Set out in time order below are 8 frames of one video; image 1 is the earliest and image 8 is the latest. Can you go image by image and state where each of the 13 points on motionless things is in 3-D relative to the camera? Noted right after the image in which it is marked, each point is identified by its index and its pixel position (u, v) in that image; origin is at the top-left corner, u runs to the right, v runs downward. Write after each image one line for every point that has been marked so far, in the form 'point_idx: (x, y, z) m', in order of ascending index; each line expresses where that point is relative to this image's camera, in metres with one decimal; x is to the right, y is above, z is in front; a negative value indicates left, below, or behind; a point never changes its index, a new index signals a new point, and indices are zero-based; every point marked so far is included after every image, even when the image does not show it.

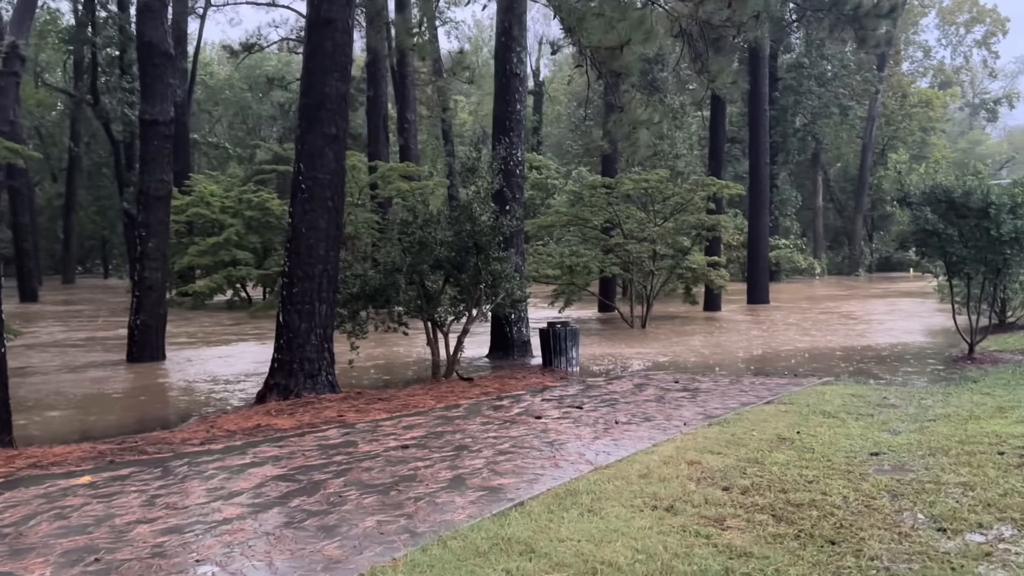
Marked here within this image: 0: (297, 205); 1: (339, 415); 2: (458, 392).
0: (-2.2, +0.9, +9.1) m
1: (-1.5, -1.1, +7.9) m
2: (-0.6, -1.1, +9.5) m
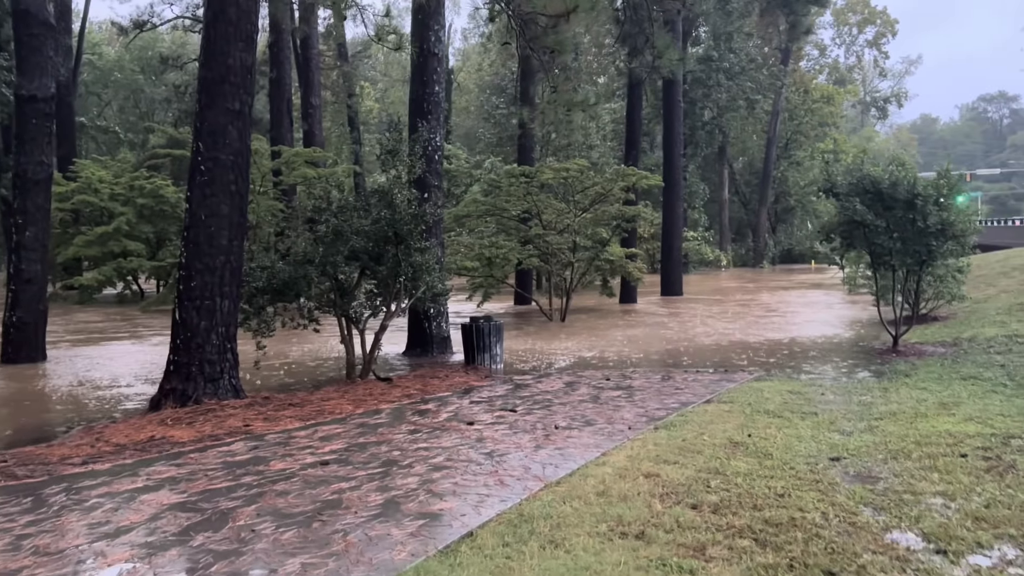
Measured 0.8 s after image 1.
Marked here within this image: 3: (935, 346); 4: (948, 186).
0: (-2.9, +0.9, +8.1) m
1: (-2.1, -1.1, +7.0) m
2: (-1.3, -1.1, +8.7) m
3: (+5.7, -0.8, +12.0) m
4: (+5.5, +1.3, +11.2) m
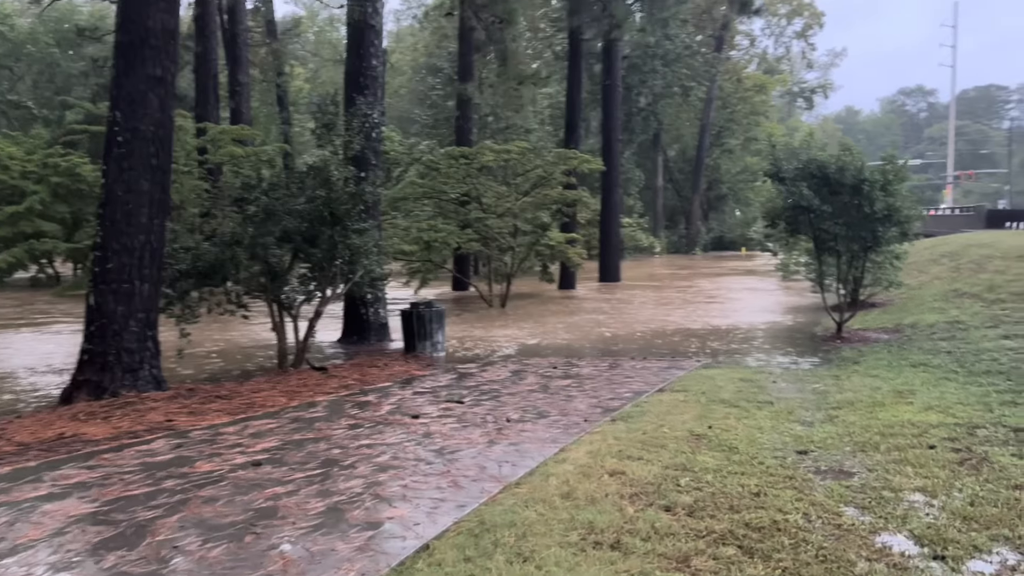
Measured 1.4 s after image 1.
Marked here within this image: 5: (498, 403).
0: (-3.3, +1.1, +7.4) m
1: (-2.5, -1.0, +6.4) m
2: (-1.8, -0.9, +8.2) m
3: (+4.9, -0.6, +12.0) m
4: (+4.8, +1.4, +11.1) m
5: (-0.1, -0.9, +7.0) m
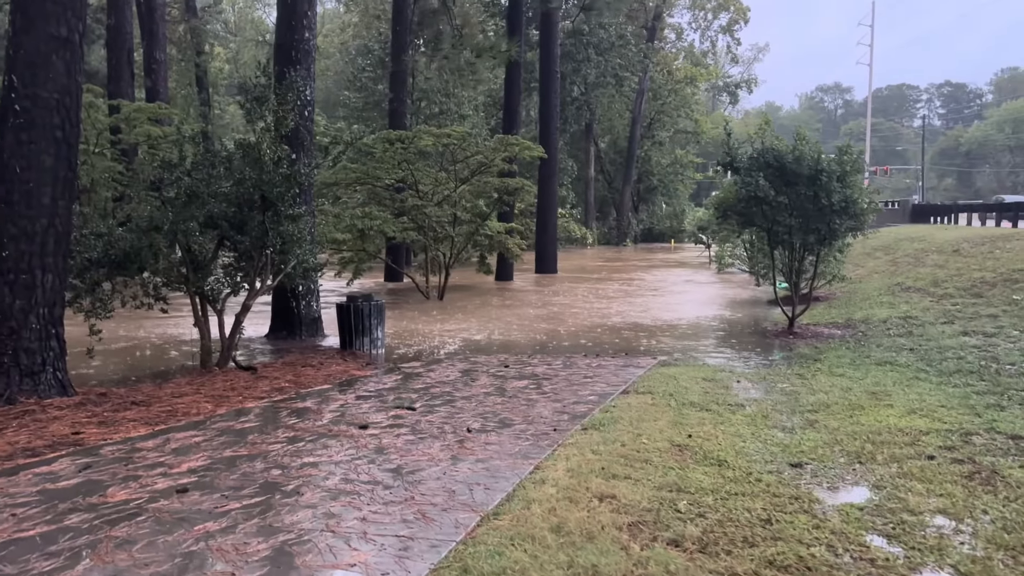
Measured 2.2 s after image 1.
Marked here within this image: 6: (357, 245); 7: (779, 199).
0: (-3.7, +1.1, +6.5) m
1: (-2.7, -0.9, +5.6) m
2: (-2.2, -0.8, +7.4) m
3: (+4.2, -0.5, +11.7) m
4: (+4.1, +1.5, +10.8) m
5: (-0.4, -0.9, +6.3) m
6: (-2.8, +0.8, +15.9) m
7: (+3.3, +1.1, +10.9) m
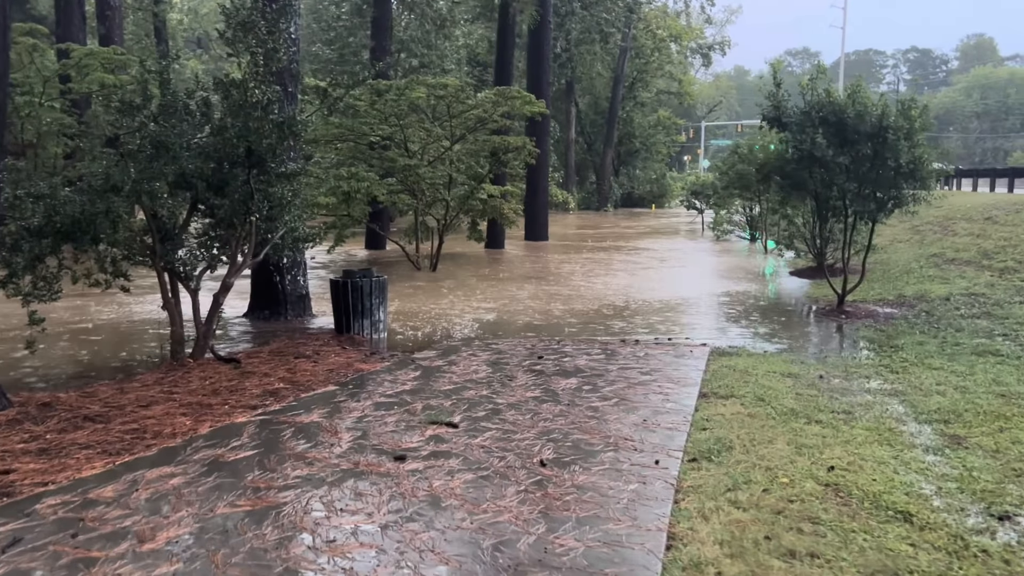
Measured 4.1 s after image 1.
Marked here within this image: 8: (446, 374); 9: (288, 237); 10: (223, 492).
0: (-3.3, +1.2, +4.8) m
1: (-2.3, -0.8, +4.0) m
2: (-1.9, -0.7, +5.9) m
3: (+4.4, -0.2, +10.4) m
4: (+4.3, +1.8, +9.5) m
5: (0.0, -0.8, +4.9) m
6: (-2.8, +1.3, +14.3) m
7: (+3.5, +1.4, +9.5) m
8: (-0.5, -0.6, +6.6) m
9: (-1.8, +0.4, +7.4) m
10: (-1.2, -0.9, +3.8) m
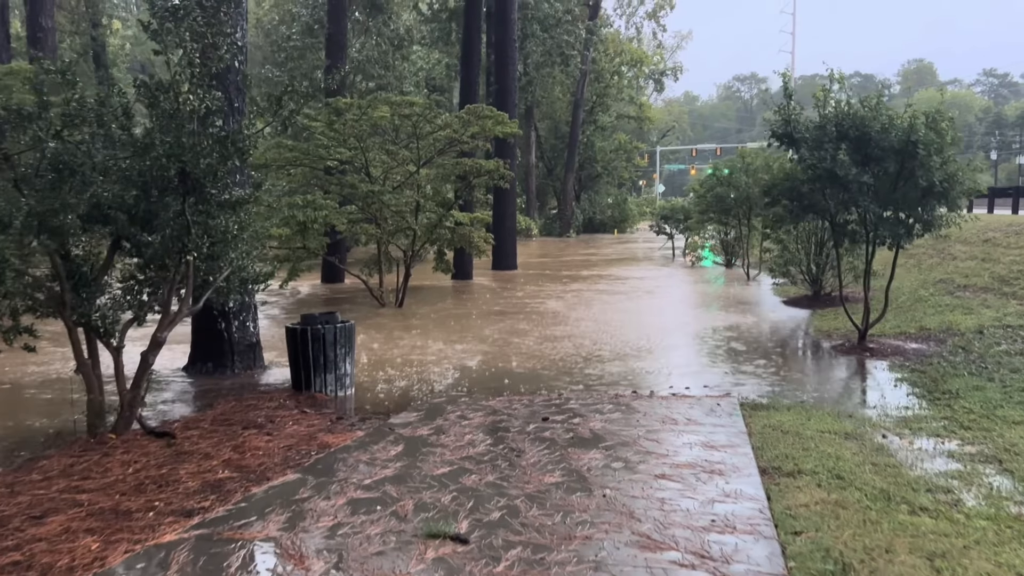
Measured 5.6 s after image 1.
0: (-3.2, +0.9, +3.4) m
1: (-2.1, -1.1, +2.6) m
2: (-1.8, -1.0, +4.5) m
3: (+4.2, -0.6, +9.4) m
4: (+4.2, +1.5, +8.5) m
5: (+0.1, -1.0, +3.6) m
6: (-3.2, +0.7, +12.9) m
7: (+3.3, +1.0, +8.5) m
8: (-0.5, -1.0, +5.3) m
9: (-1.9, +0.1, +6.0) m
10: (-1.1, -1.1, +2.4) m
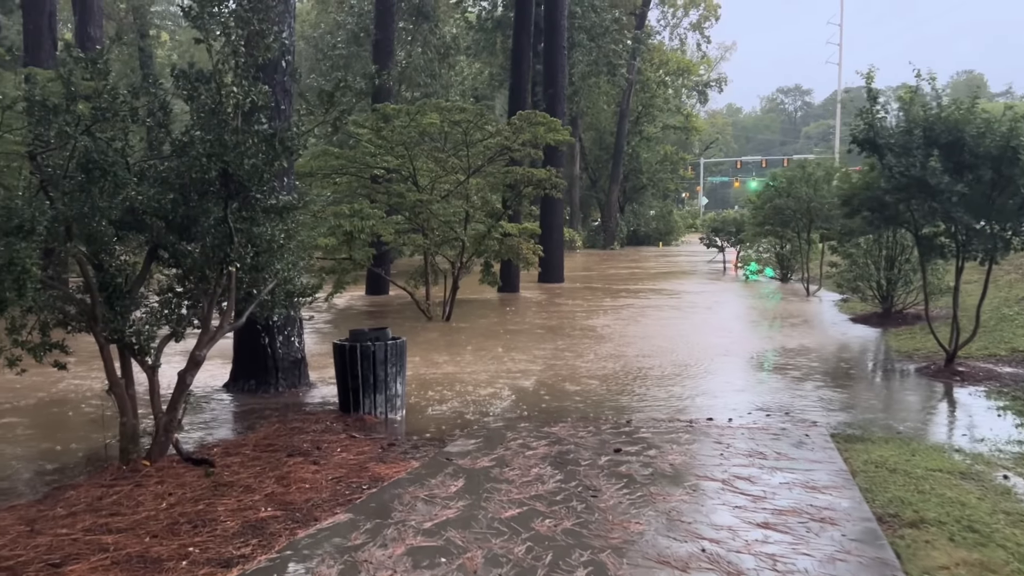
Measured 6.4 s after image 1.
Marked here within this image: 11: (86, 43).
0: (-2.8, +0.9, +3.0) m
1: (-1.9, -1.1, +2.1) m
2: (-1.5, -1.1, +4.0) m
3: (+4.8, -0.7, +8.6) m
4: (+4.7, +1.3, +7.7) m
5: (+0.4, -1.1, +3.0) m
6: (-2.4, +0.5, +12.5) m
7: (+3.9, +0.9, +7.8) m
8: (-0.1, -1.0, +4.7) m
9: (-1.4, 0.0, +5.5) m
10: (-0.8, -1.1, +1.9) m
11: (-8.6, +5.1, +17.9) m
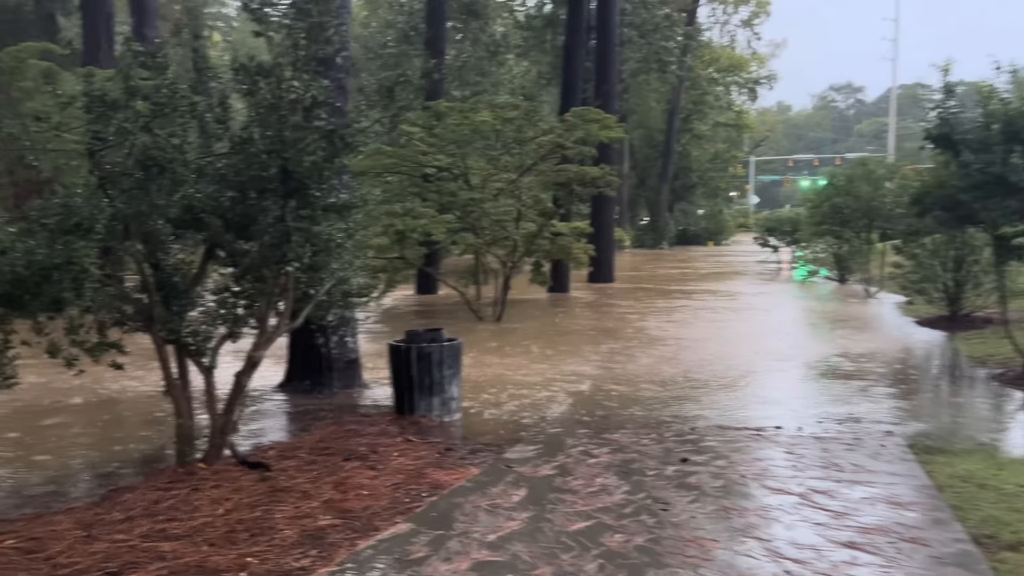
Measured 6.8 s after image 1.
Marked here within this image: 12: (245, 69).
0: (-2.6, +0.9, +3.0) m
1: (-1.7, -1.1, +2.0) m
2: (-1.2, -1.1, +3.8) m
3: (+5.3, -0.8, +8.2) m
4: (+5.2, +1.3, +7.3) m
5: (+0.7, -1.1, +2.8) m
6: (-1.7, +0.5, +12.4) m
7: (+4.4, +0.8, +7.4) m
8: (+0.3, -1.0, +4.5) m
9: (-1.1, 0.0, +5.4) m
10: (-0.6, -1.2, +1.7) m
11: (-7.6, +5.2, +18.1) m
12: (-1.4, +1.1, +4.7) m
